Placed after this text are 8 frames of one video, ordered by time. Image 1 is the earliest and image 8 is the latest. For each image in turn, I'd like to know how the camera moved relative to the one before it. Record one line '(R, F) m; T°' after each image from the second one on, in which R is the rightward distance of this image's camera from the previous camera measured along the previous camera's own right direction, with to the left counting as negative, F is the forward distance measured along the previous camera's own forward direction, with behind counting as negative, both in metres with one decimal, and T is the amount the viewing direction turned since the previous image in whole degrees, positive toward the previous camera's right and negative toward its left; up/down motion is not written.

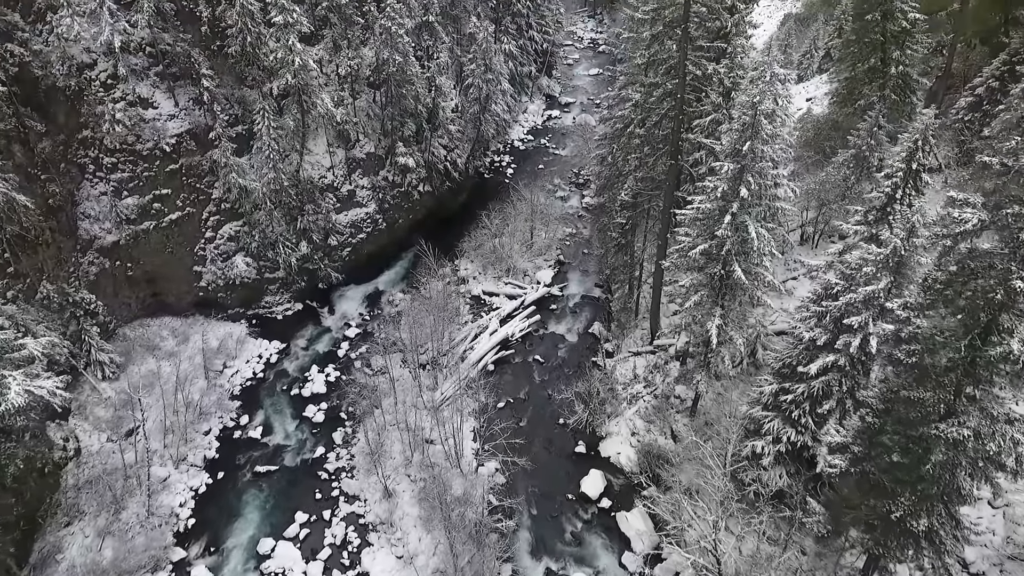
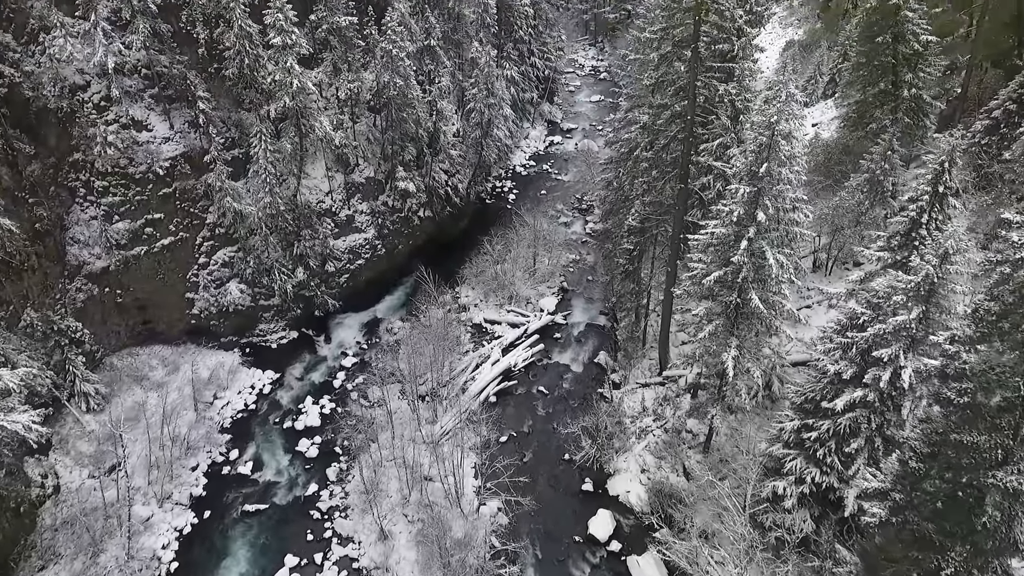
(-0.1, +0.9) m; 0°
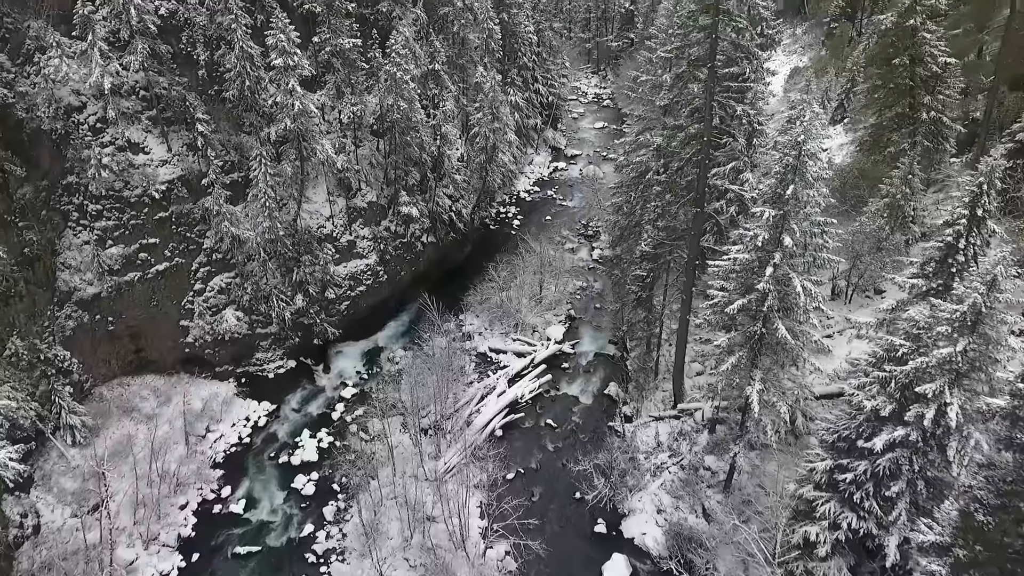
(-0.2, +1.0) m; 0°
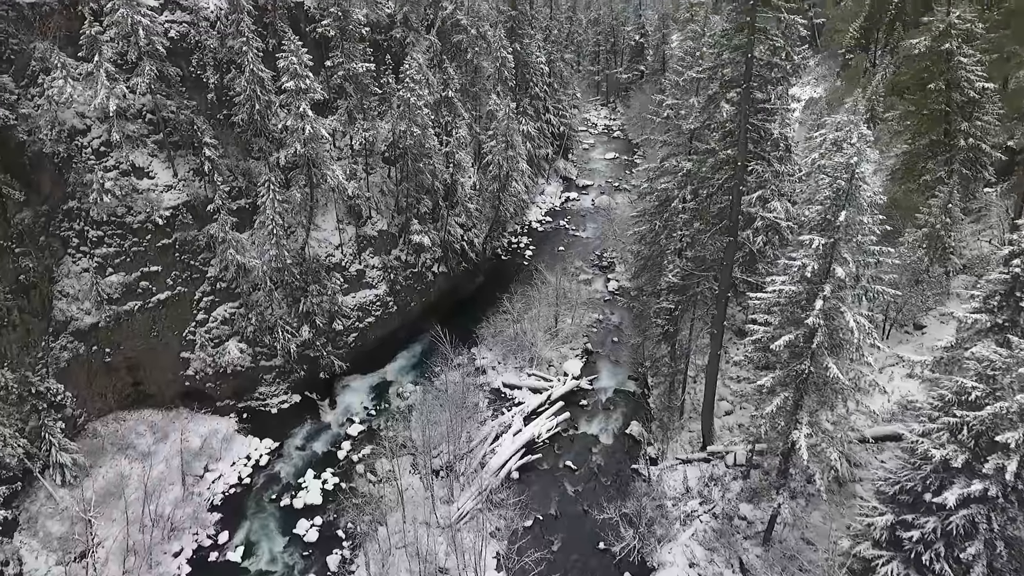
(-0.5, +1.2) m; 0°
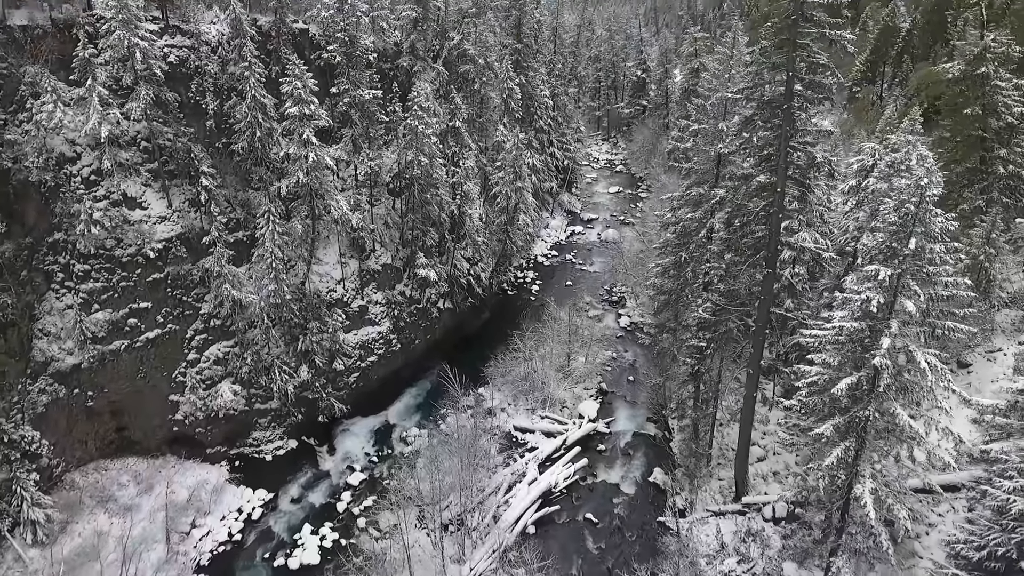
(-0.6, +1.5) m; 0°
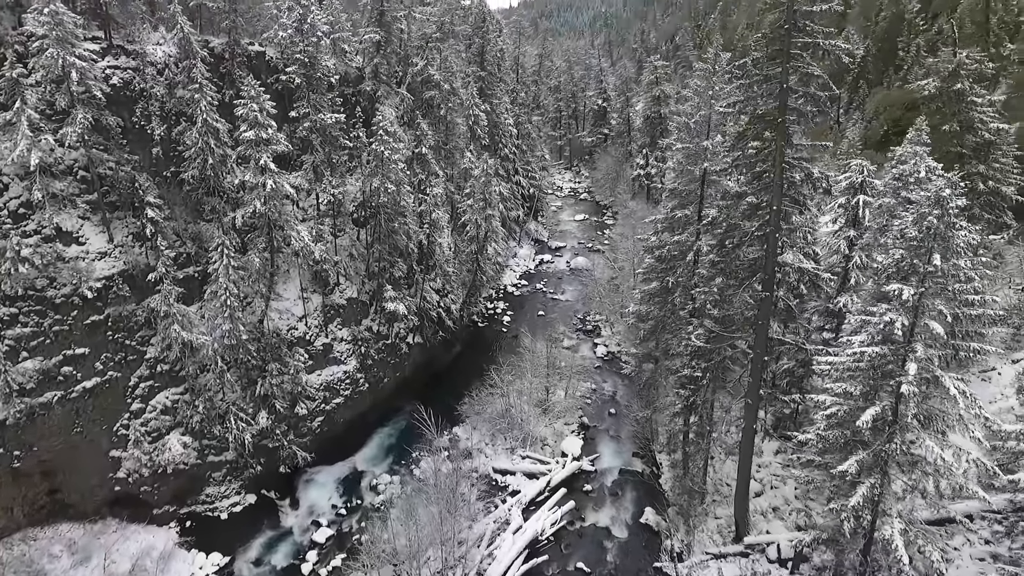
(-0.5, +1.4) m; +4°
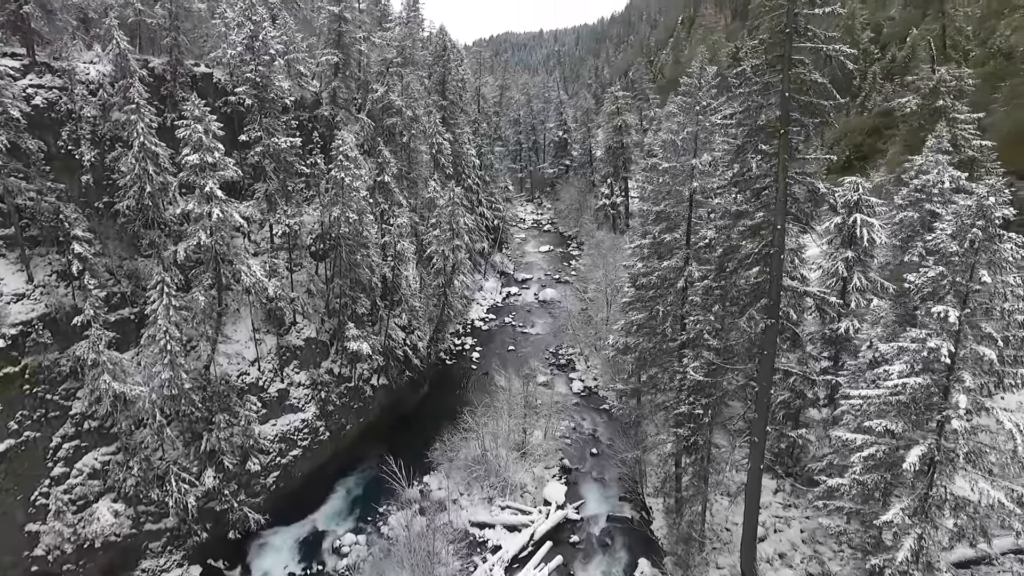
(-0.5, +1.7) m; +4°
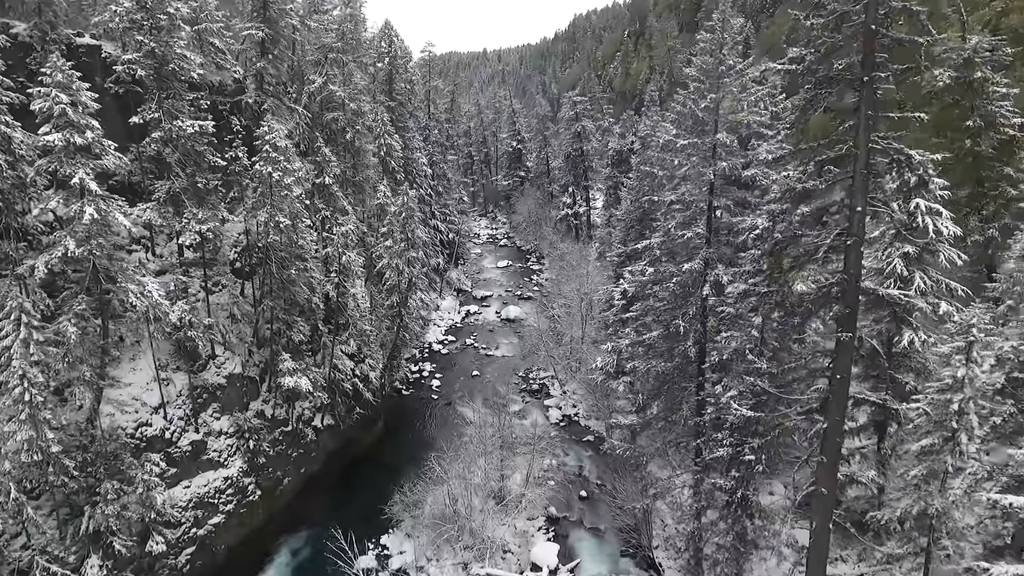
(-0.7, +4.0) m; +5°
